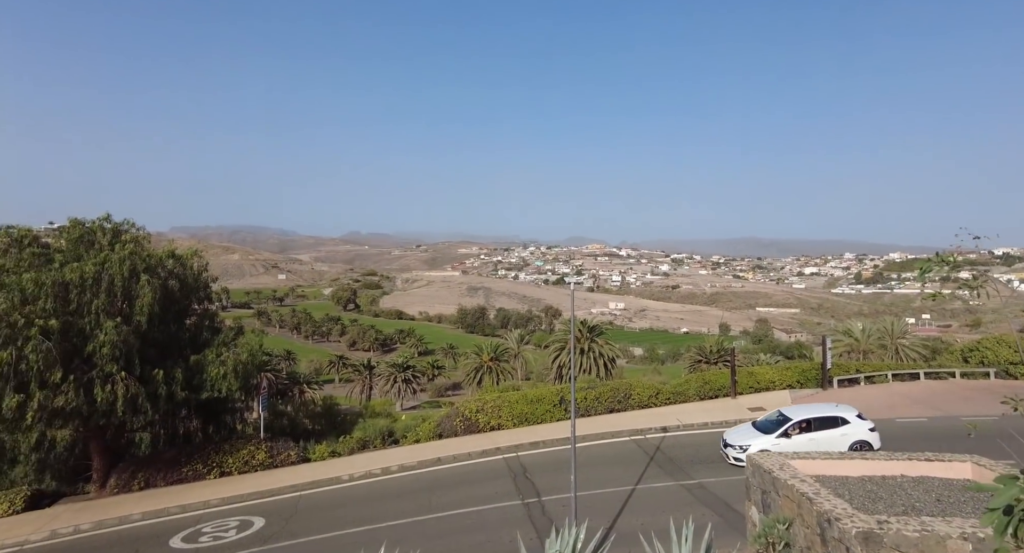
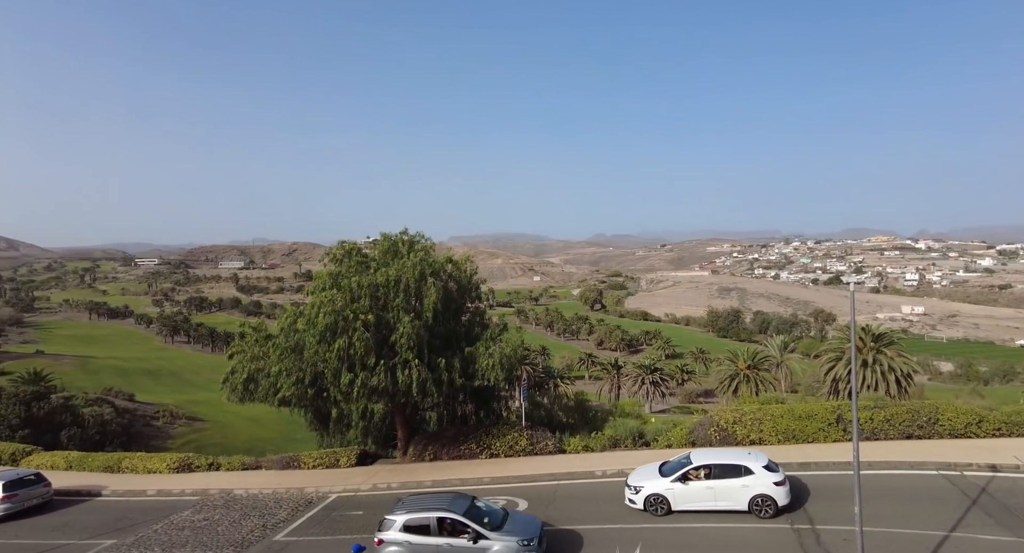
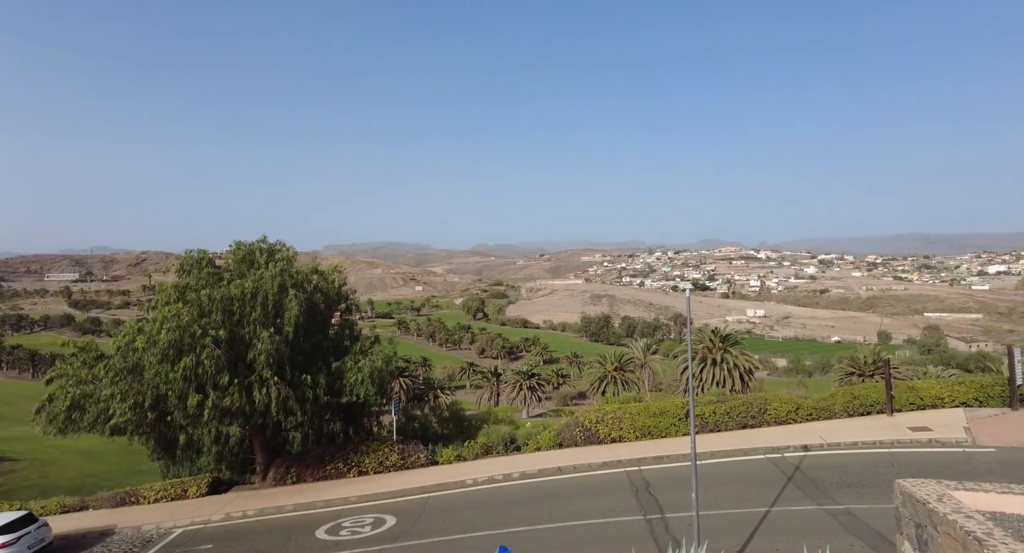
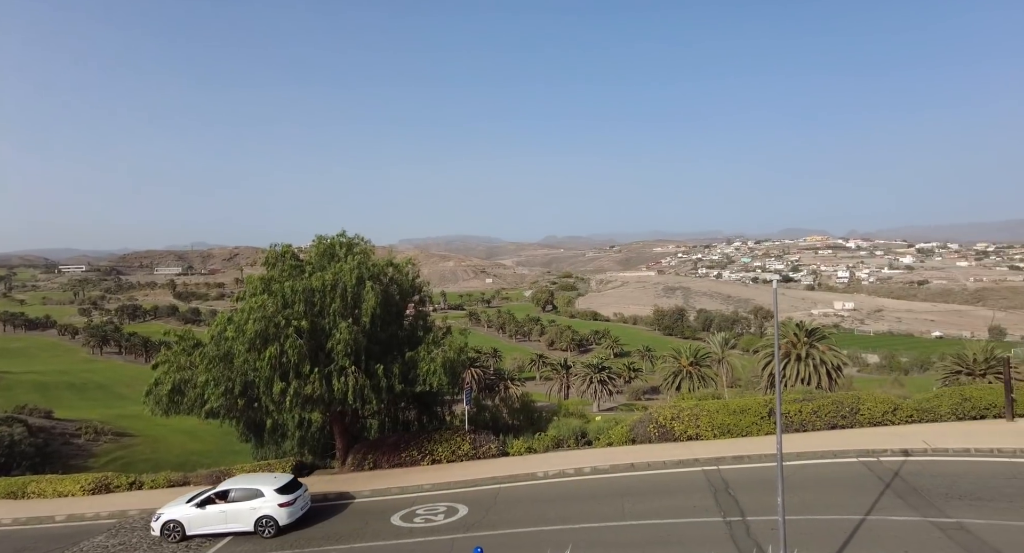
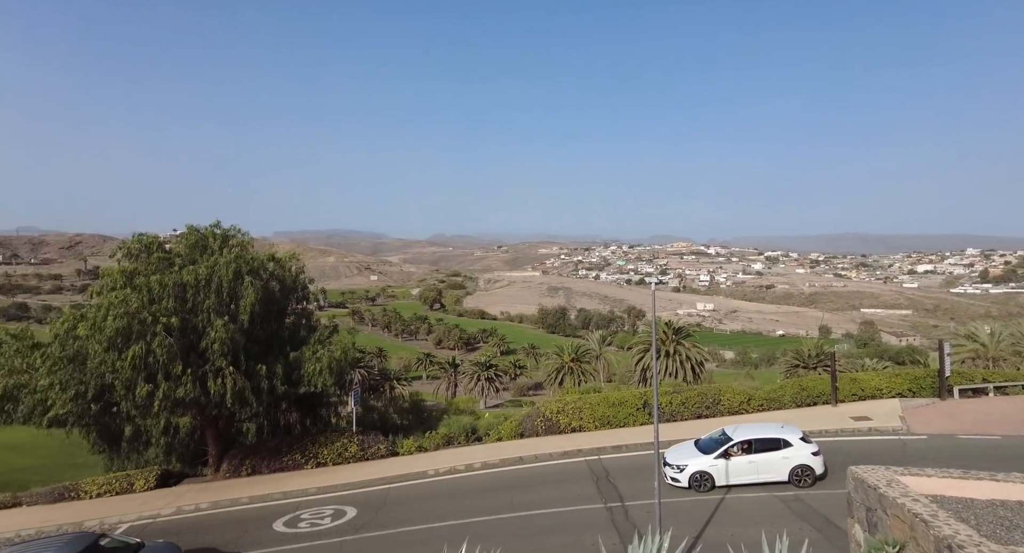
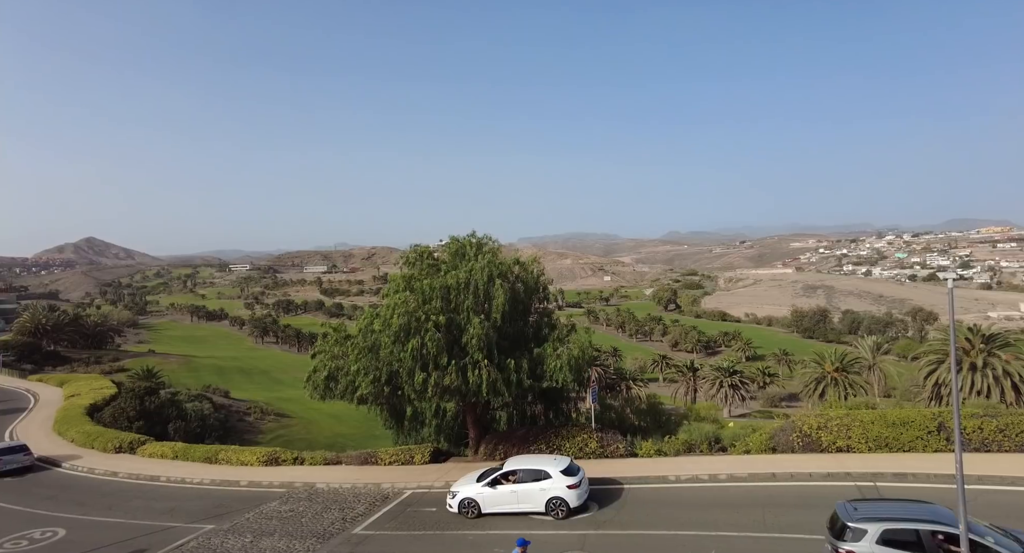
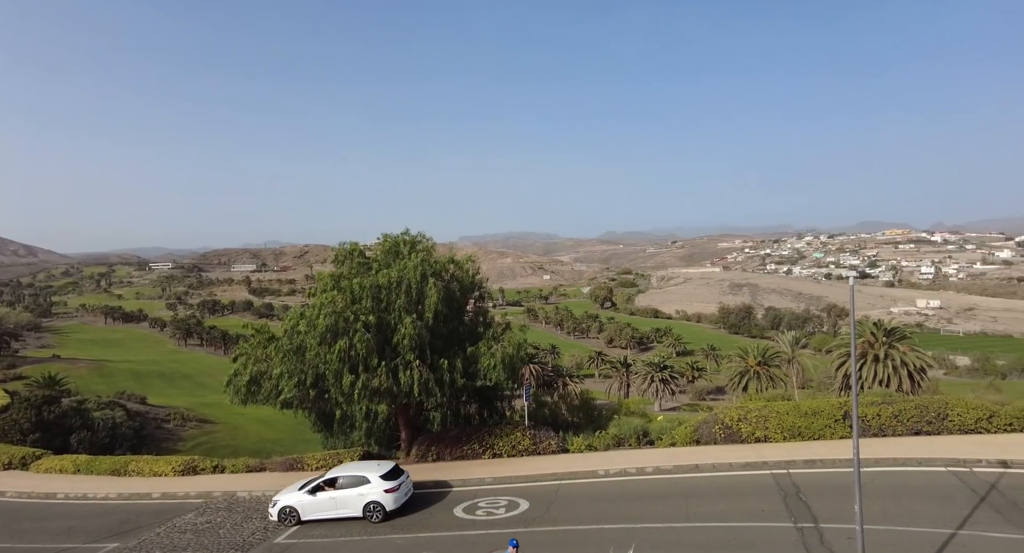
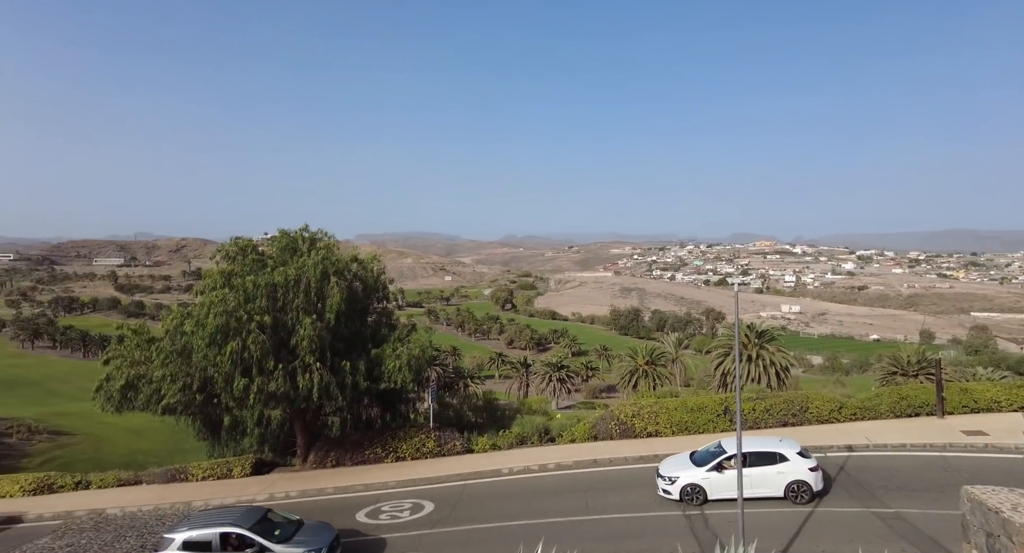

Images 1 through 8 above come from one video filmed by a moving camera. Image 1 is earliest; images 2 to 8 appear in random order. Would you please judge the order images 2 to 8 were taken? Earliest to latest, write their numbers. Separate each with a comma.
5, 8, 2, 6, 7, 4, 3
